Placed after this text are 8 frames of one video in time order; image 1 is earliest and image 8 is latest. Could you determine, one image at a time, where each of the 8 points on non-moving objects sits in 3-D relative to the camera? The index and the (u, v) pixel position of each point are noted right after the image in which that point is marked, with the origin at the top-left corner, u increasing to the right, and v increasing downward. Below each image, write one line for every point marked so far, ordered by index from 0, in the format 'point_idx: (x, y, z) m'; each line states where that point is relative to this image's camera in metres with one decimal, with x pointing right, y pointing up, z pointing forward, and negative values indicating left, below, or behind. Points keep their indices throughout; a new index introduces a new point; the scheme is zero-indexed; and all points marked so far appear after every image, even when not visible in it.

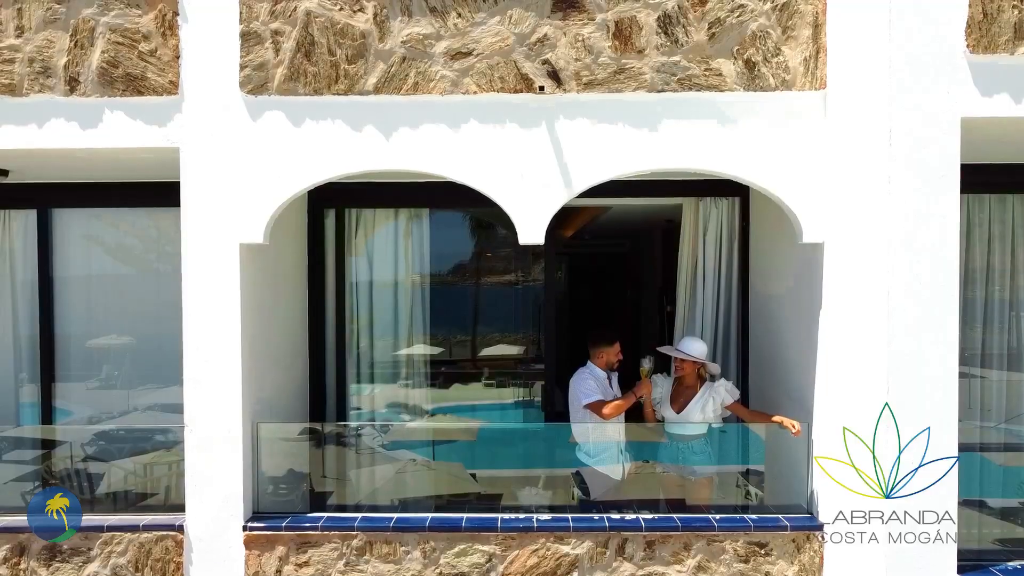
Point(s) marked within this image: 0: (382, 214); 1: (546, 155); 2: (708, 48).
0: (-1.9, +1.1, +5.4) m
1: (+0.4, +1.5, +4.1) m
2: (+2.2, +2.6, +4.0) m
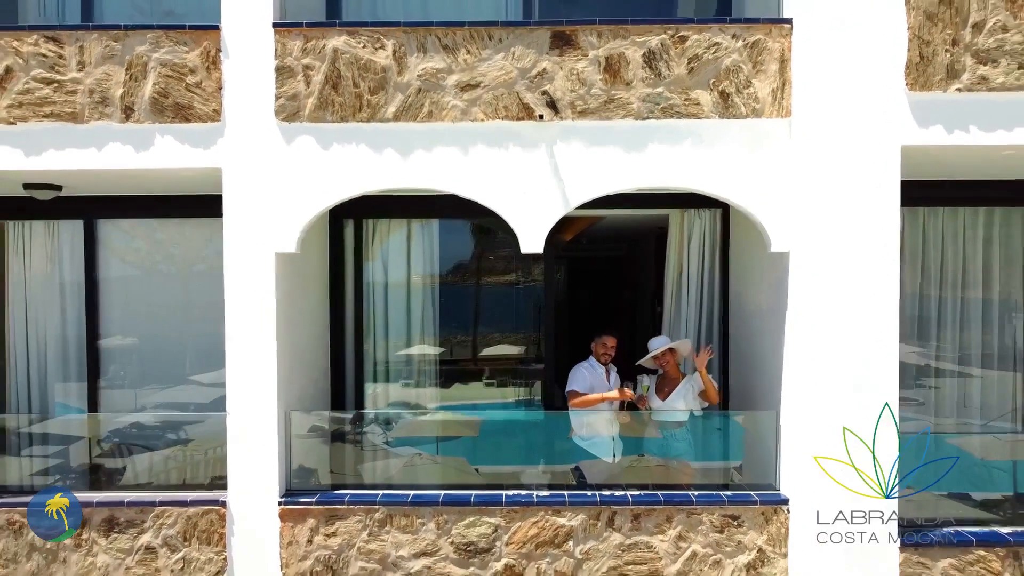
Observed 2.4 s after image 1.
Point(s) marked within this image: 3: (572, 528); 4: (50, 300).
0: (-1.9, +1.1, +6.0) m
1: (+0.4, +1.4, +4.7) m
2: (+2.2, +2.6, +4.6) m
3: (+0.8, -3.0, +4.6) m
4: (-7.6, -0.2, +6.1) m
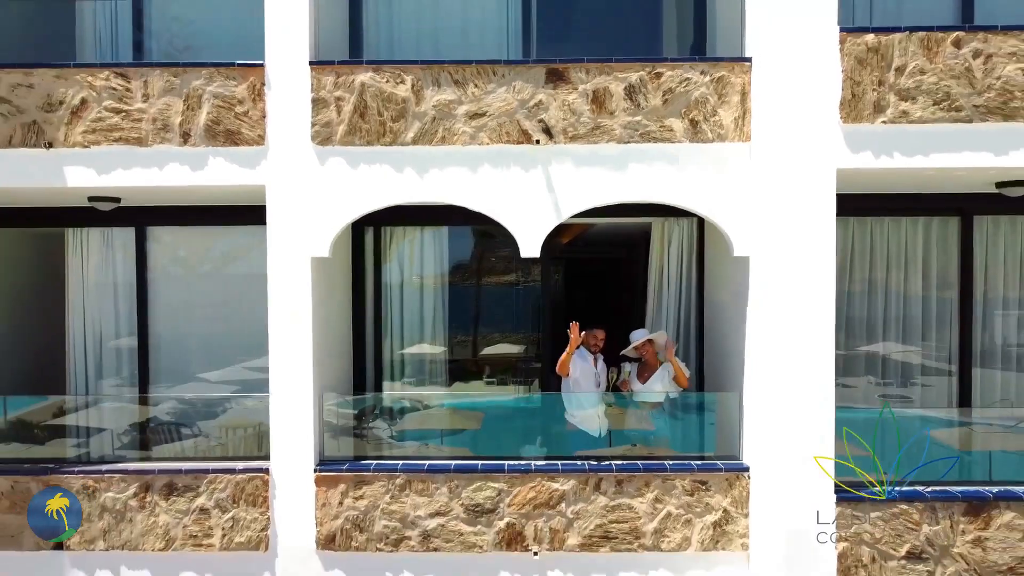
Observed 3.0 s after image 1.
0: (-1.9, +1.1, +6.8) m
1: (+0.4, +1.5, +5.5) m
2: (+2.2, +2.6, +5.4) m
3: (+0.8, -3.0, +5.4) m
4: (-7.6, -0.2, +6.9) m
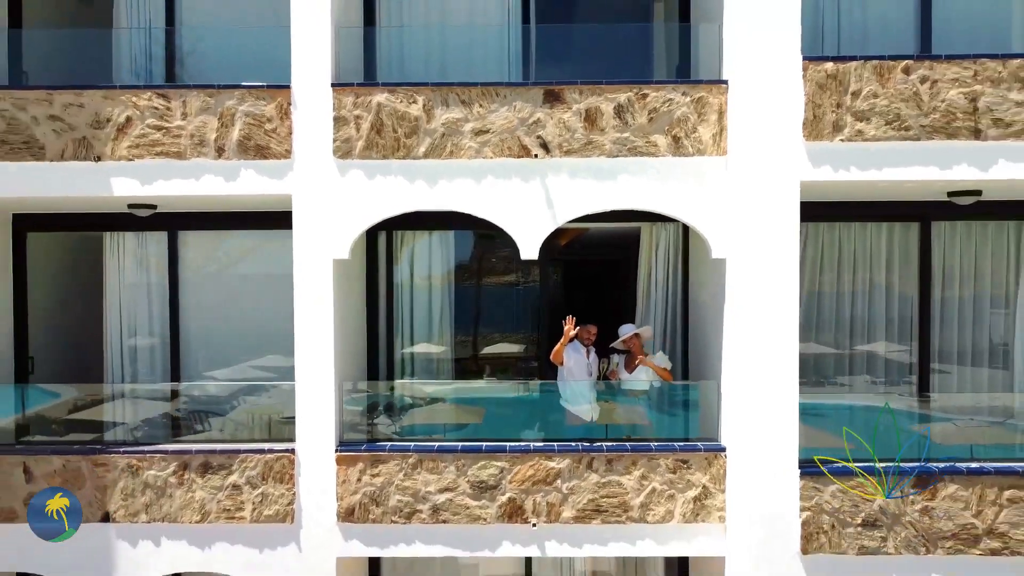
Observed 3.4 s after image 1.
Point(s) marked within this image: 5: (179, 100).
0: (-1.9, +1.1, +7.4) m
1: (+0.5, +1.5, +6.1) m
2: (+2.2, +2.6, +6.0) m
3: (+0.8, -3.0, +6.0) m
4: (-7.6, -0.2, +7.5) m
5: (-5.5, +3.1, +6.1) m
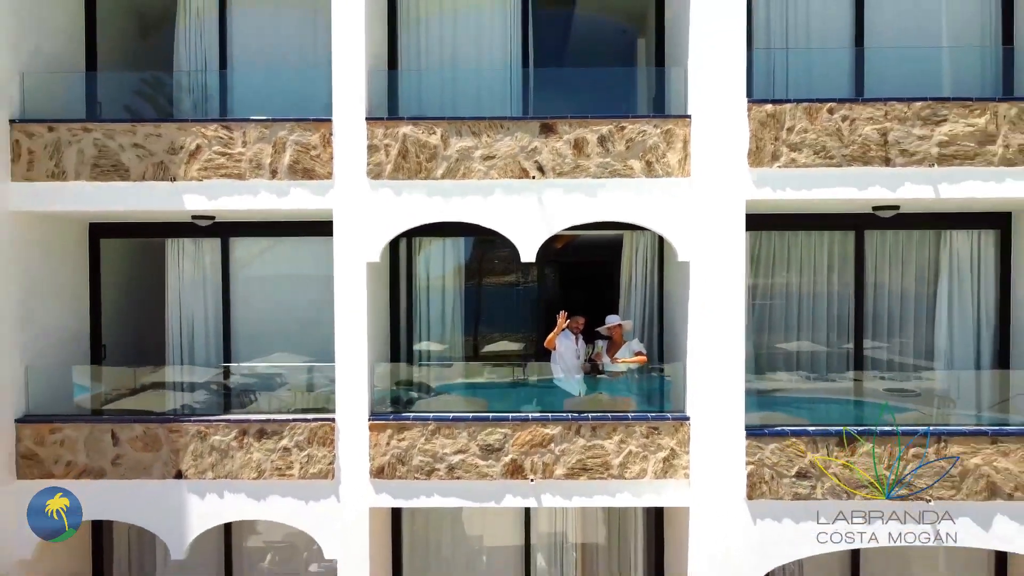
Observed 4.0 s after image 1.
0: (-1.8, +1.2, +8.7) m
1: (+0.5, +1.5, +7.4) m
2: (+2.3, +2.7, +7.4) m
3: (+0.8, -2.9, +7.4) m
4: (-7.5, -0.1, +8.8) m
5: (-5.5, +3.2, +7.5) m
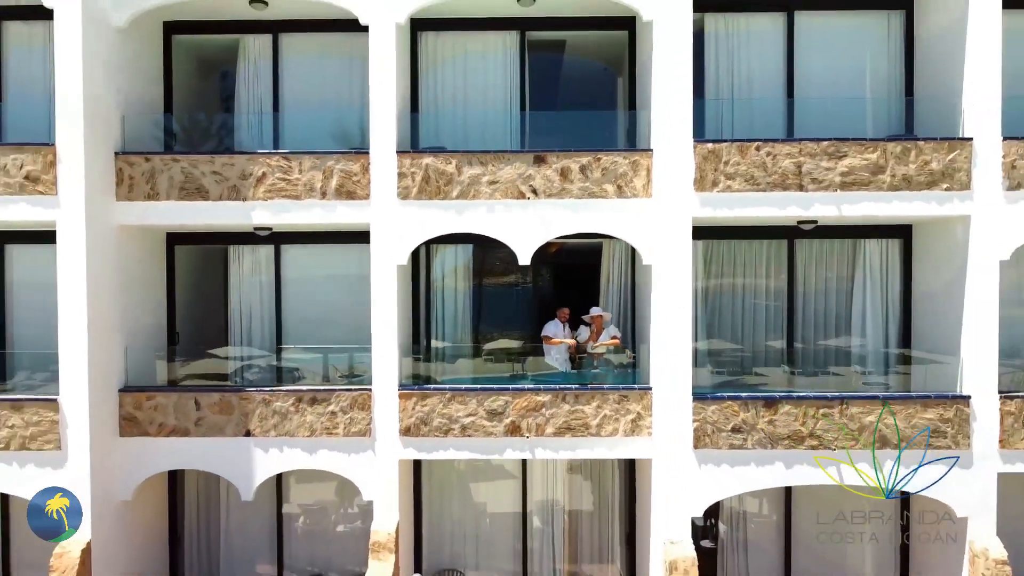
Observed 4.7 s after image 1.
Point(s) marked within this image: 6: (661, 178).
0: (-1.8, +1.2, +10.7) m
1: (+0.5, +1.6, +9.4) m
2: (+2.3, +2.7, +9.3) m
3: (+0.8, -2.9, +9.3) m
4: (-7.5, -0.1, +10.8) m
5: (-5.5, +3.2, +9.4) m
6: (+3.7, +2.7, +9.1) m
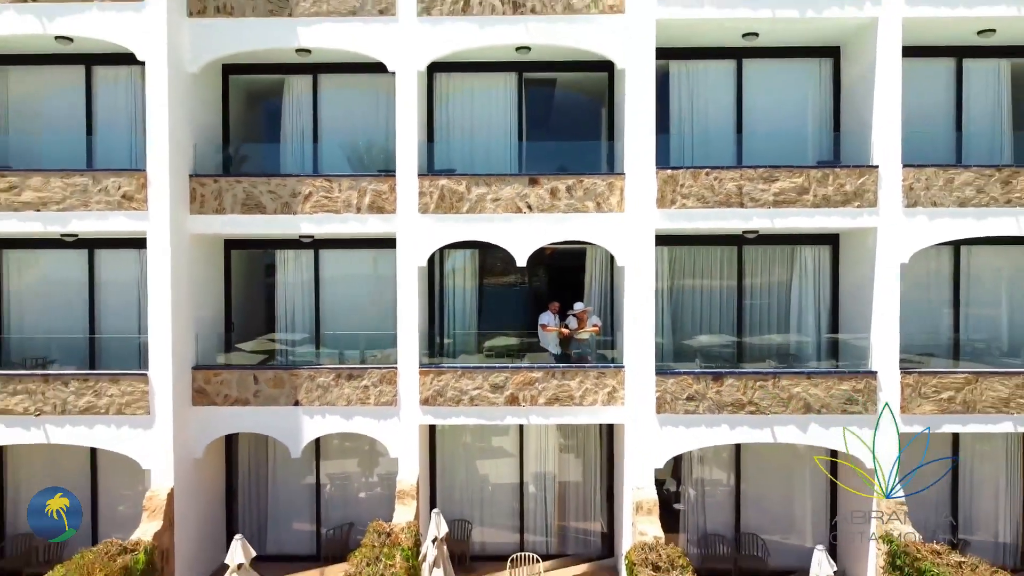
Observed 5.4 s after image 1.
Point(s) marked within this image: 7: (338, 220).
0: (-1.9, +1.3, +12.9) m
1: (+0.5, +1.7, +11.6) m
2: (+2.2, +2.8, +11.5) m
3: (+0.8, -2.8, +11.5) m
4: (-7.6, 0.0, +12.9) m
5: (-5.5, +3.3, +11.6) m
6: (+3.7, +2.7, +11.3) m
7: (-5.5, +2.1, +11.6) m
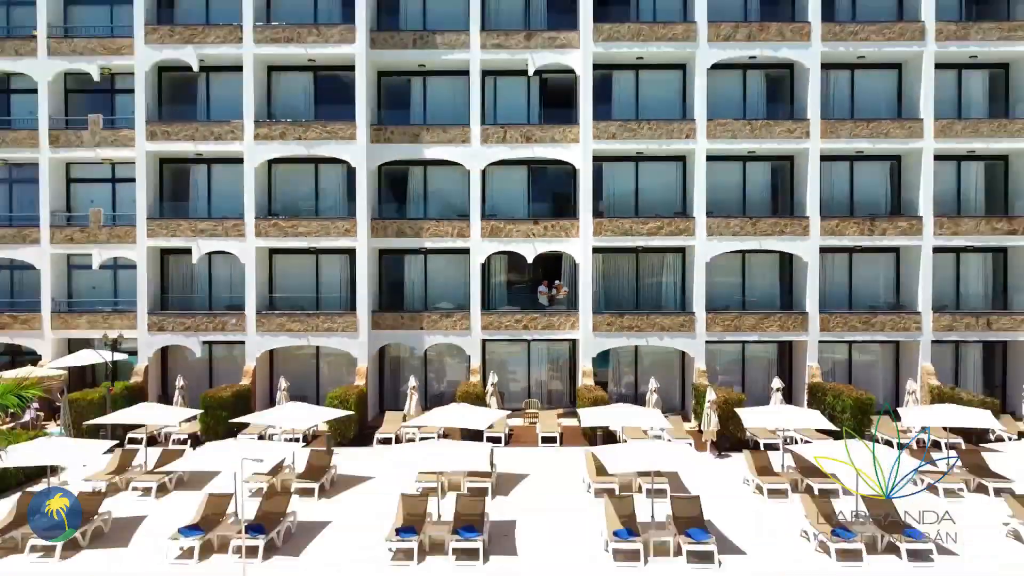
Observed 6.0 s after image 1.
0: (-1.0, +2.2, +25.5) m
1: (+1.3, +2.6, +24.2) m
2: (+3.1, +3.8, +24.1) m
3: (+1.7, -1.8, +24.0) m
4: (-6.7, +0.9, +25.5) m
5: (-4.7, +4.3, +24.2) m
6: (+4.5, +3.7, +23.9) m
7: (-4.6, +3.1, +24.2) m
